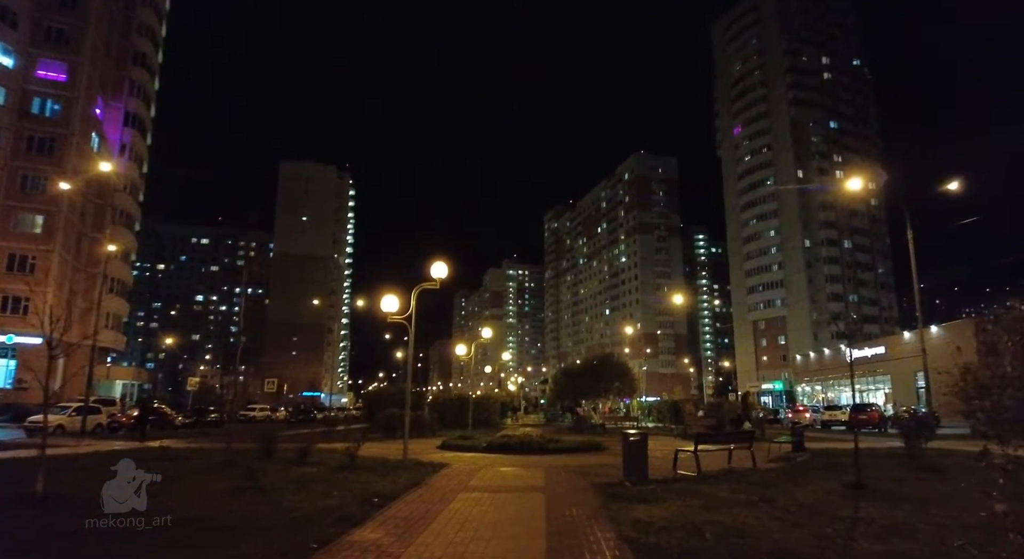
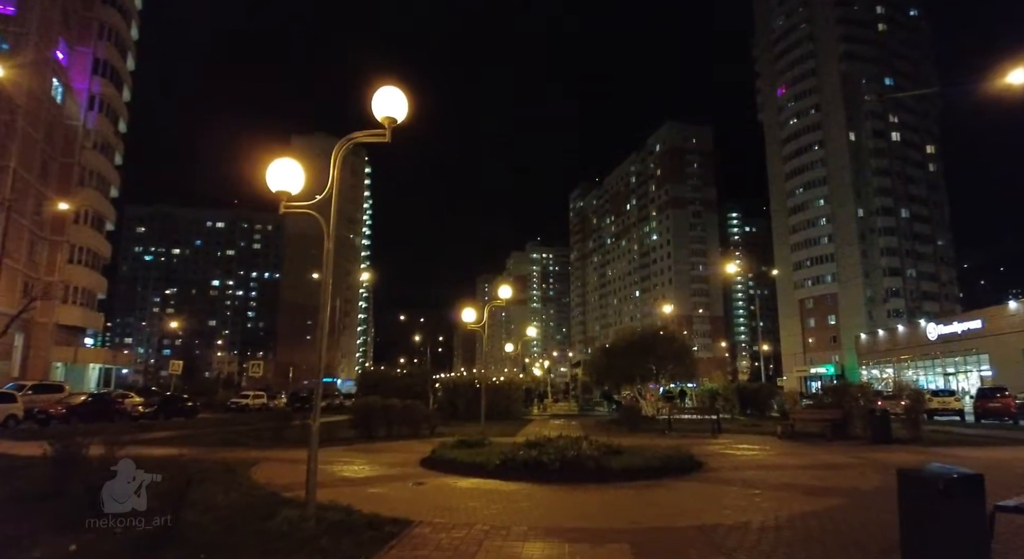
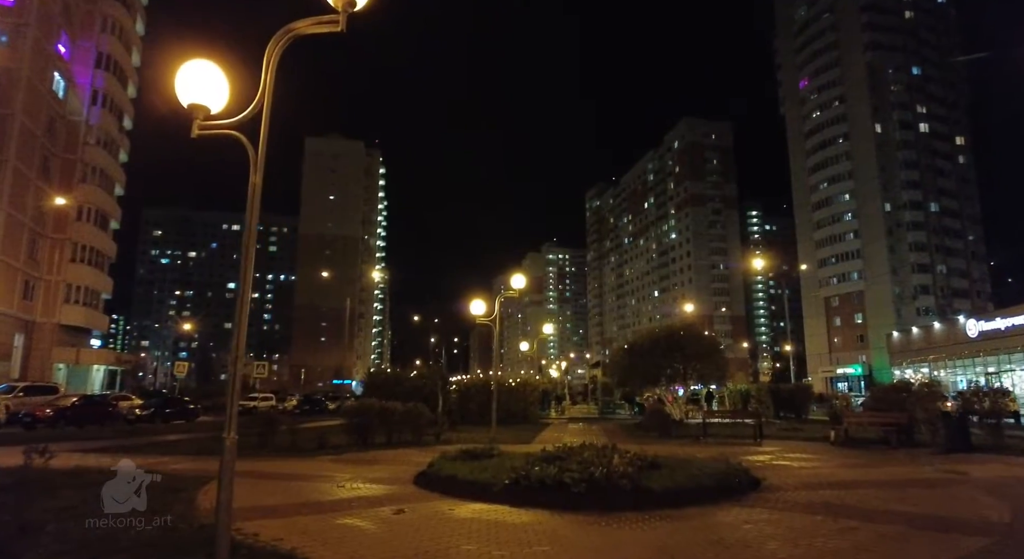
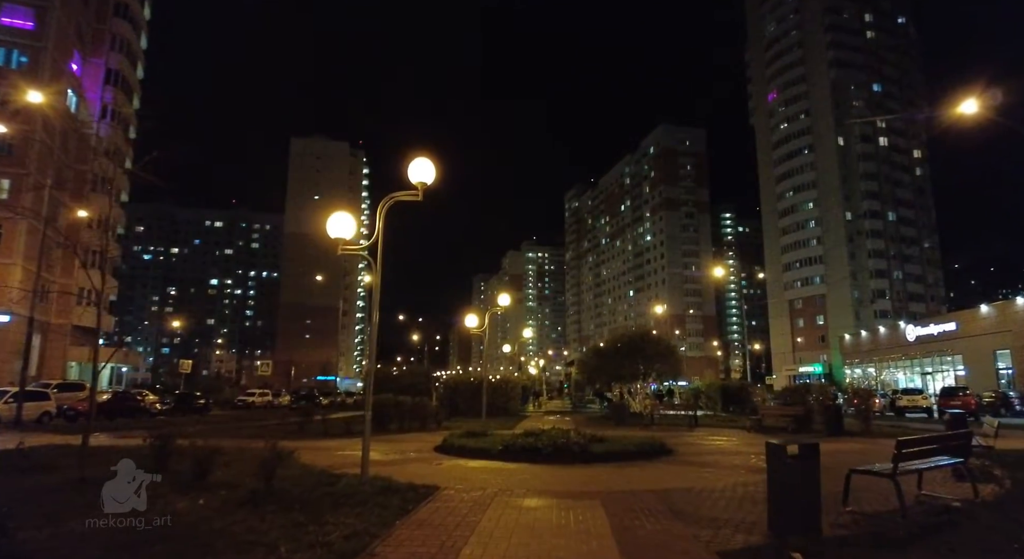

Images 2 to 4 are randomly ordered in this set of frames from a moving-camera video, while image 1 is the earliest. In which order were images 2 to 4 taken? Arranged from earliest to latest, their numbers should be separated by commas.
4, 2, 3
